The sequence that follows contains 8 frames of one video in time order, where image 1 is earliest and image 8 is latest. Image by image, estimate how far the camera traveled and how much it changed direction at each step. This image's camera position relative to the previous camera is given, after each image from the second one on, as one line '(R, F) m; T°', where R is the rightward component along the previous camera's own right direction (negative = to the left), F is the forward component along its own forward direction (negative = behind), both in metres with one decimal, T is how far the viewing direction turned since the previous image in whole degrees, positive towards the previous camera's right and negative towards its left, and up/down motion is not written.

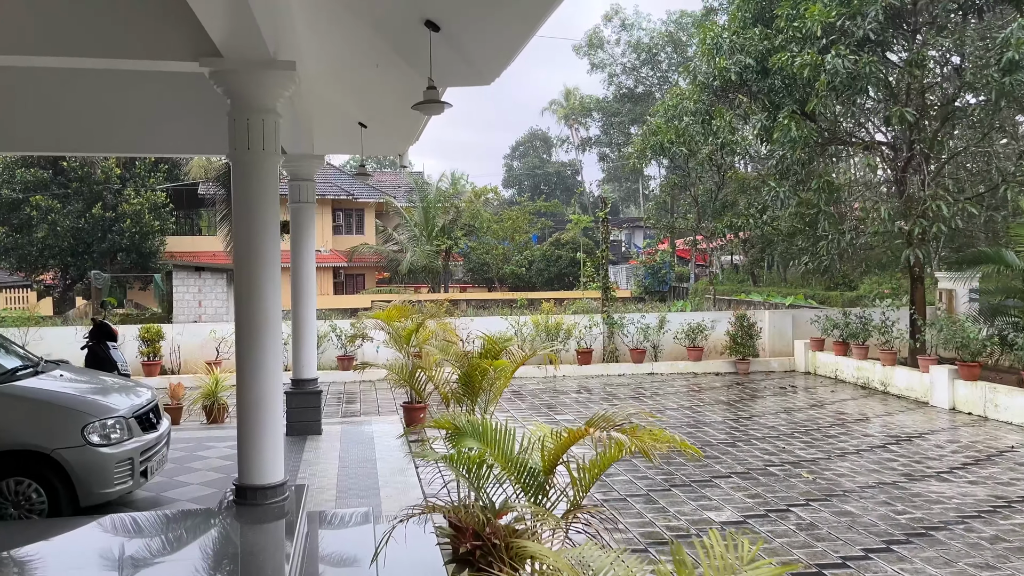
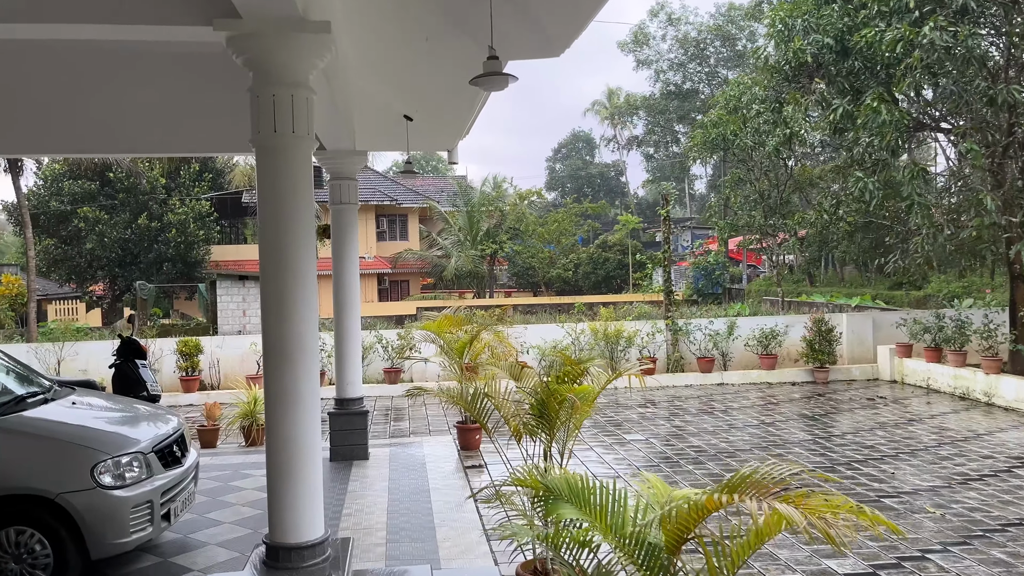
(-0.2, +0.7) m; -4°
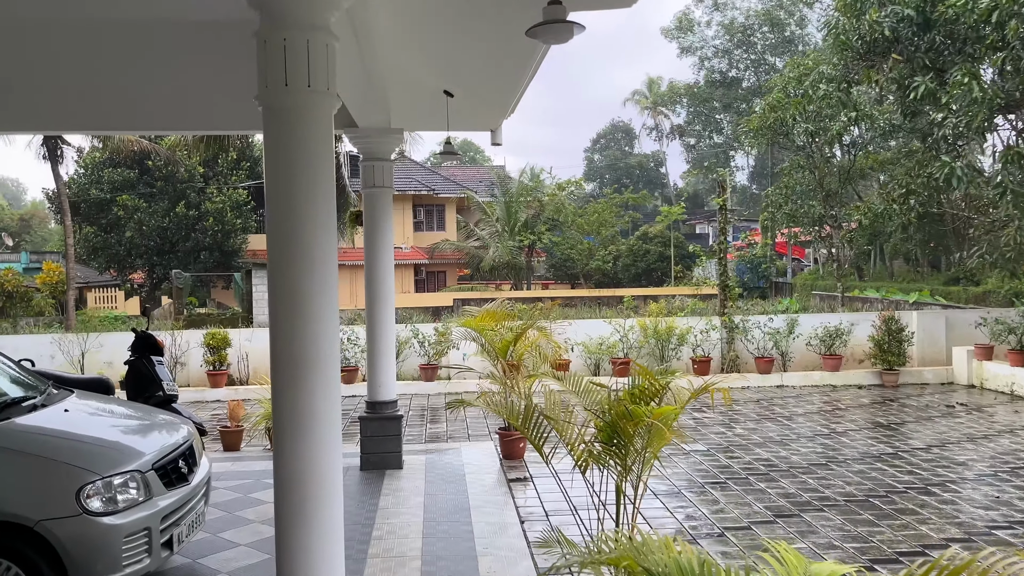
(-0.1, +0.6) m; -3°
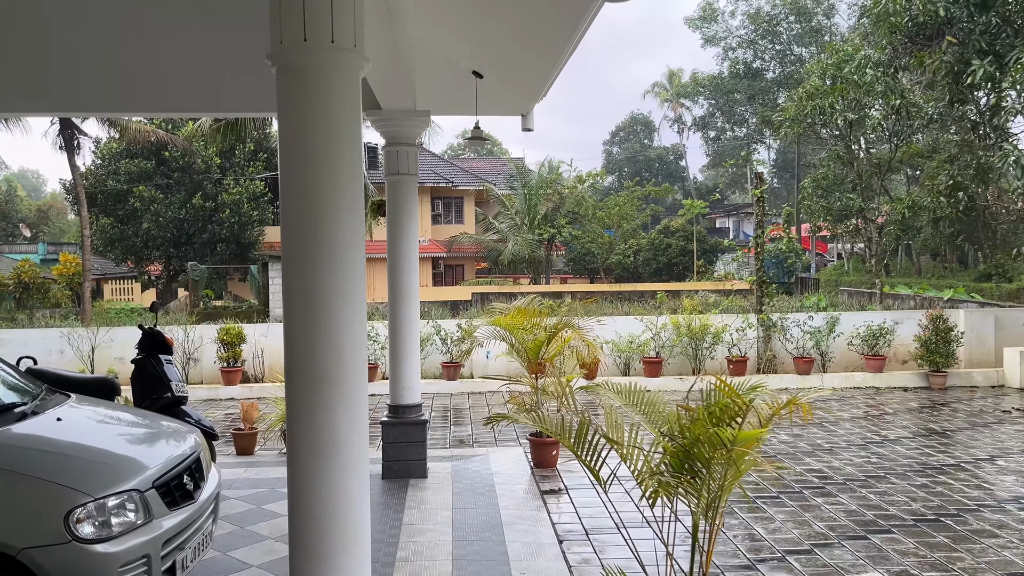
(-0.1, +0.4) m; -1°
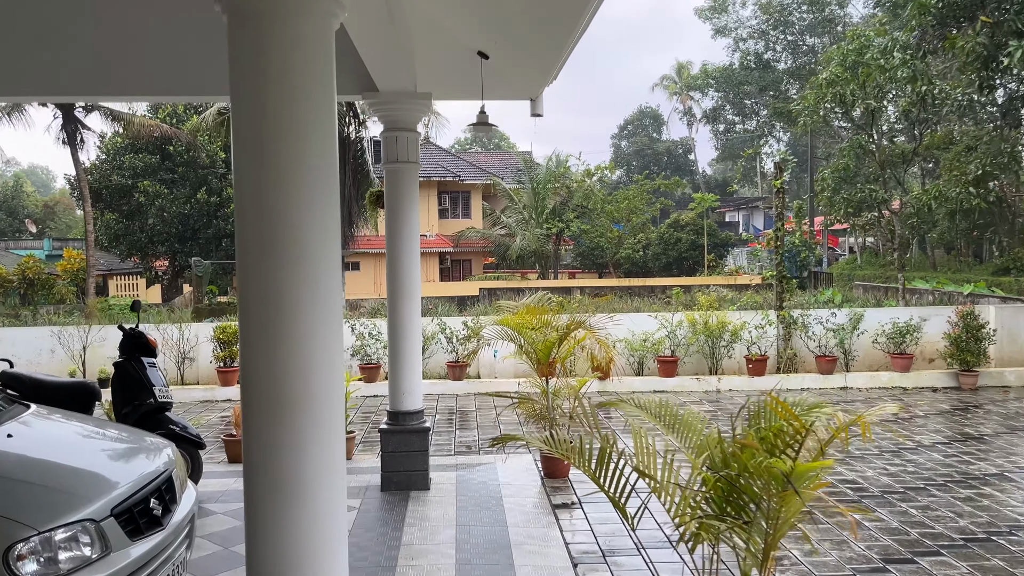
(0.0, +0.4) m; -1°
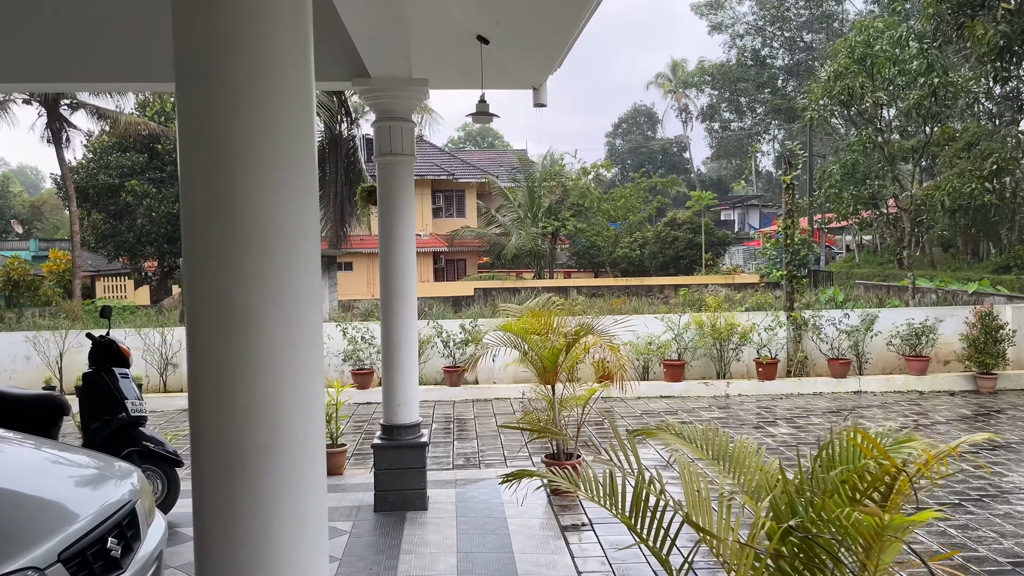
(-0.1, +0.4) m; 0°
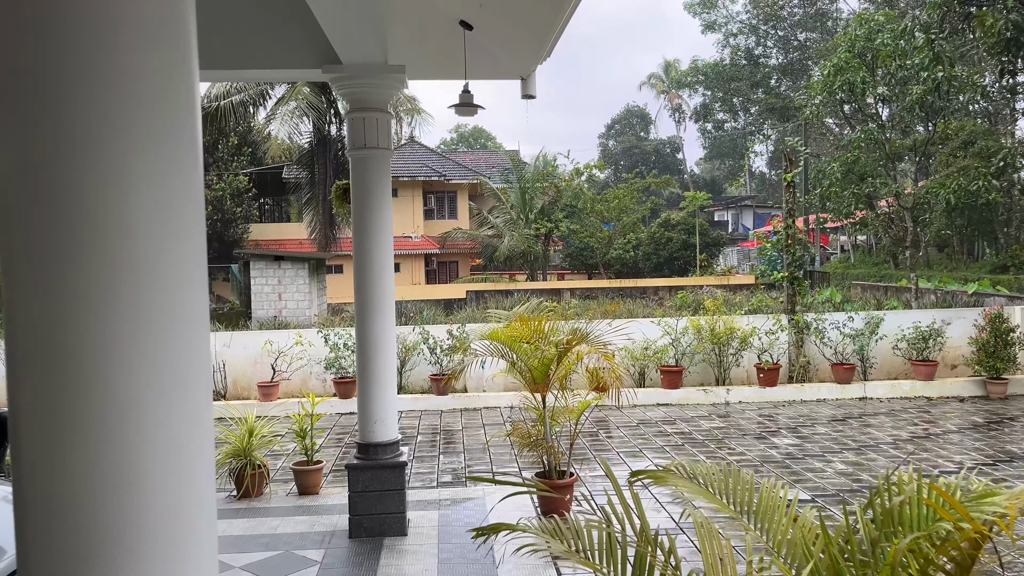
(0.0, +0.4) m; +1°
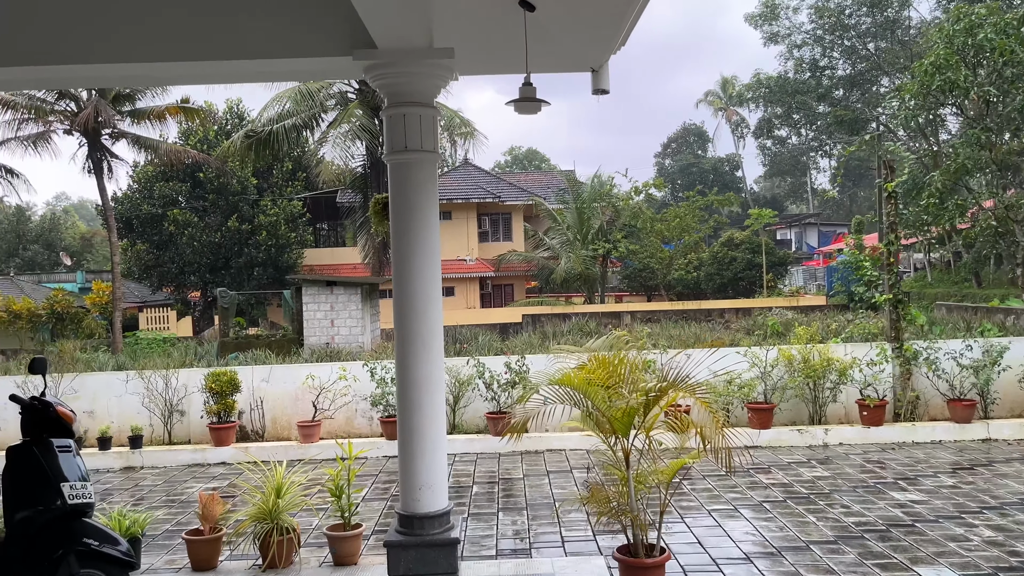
(-0.1, +0.8) m; -5°
